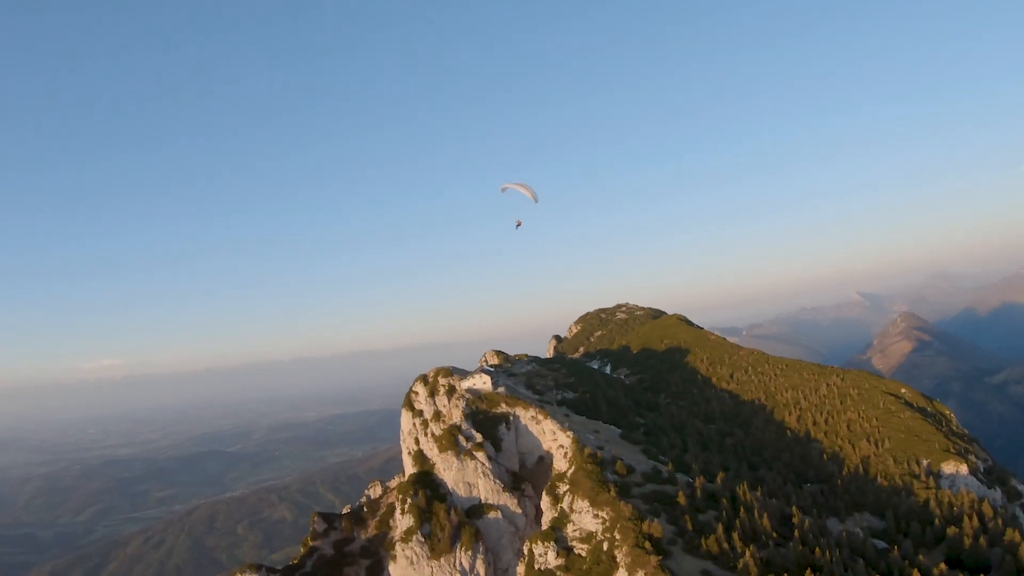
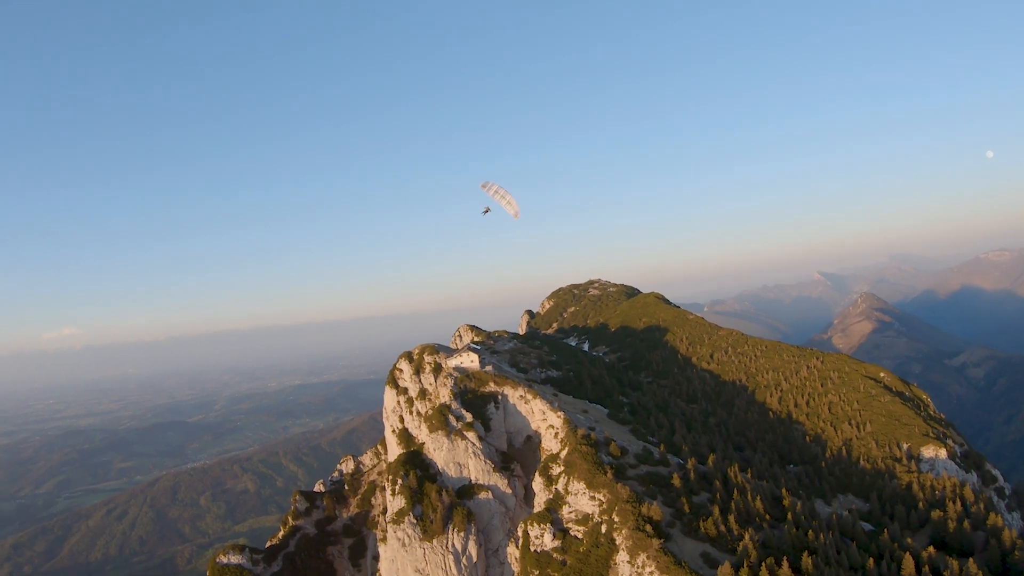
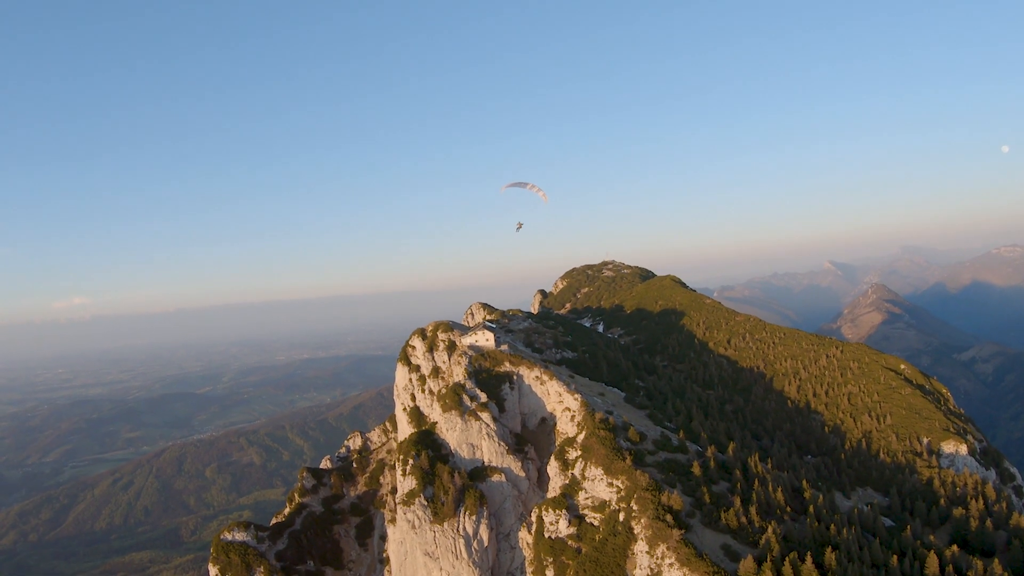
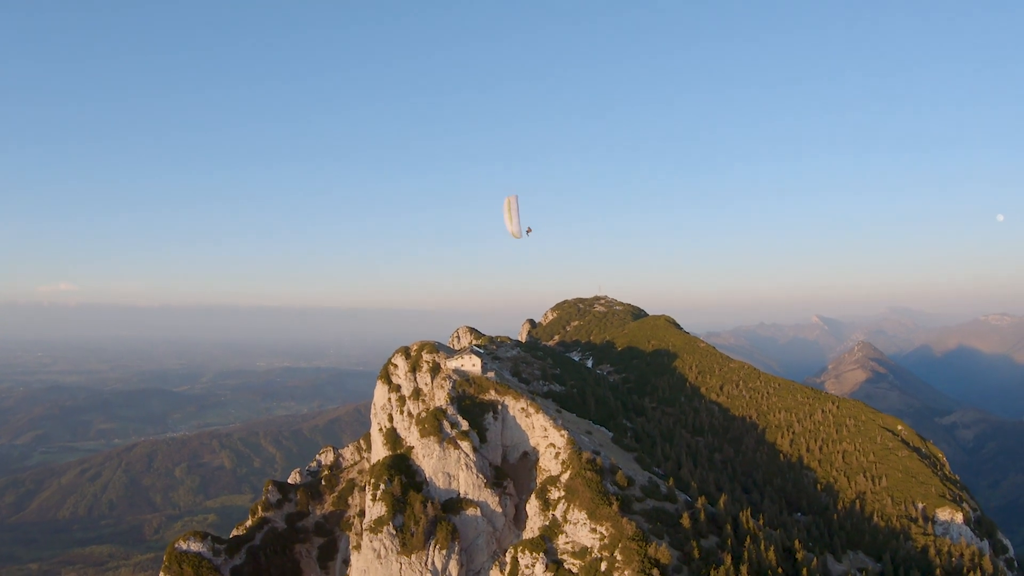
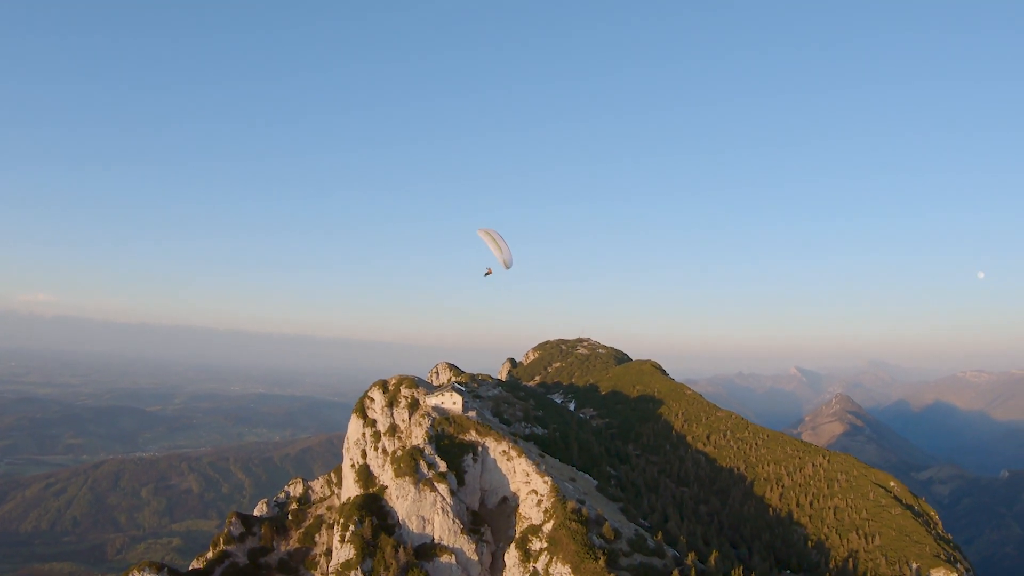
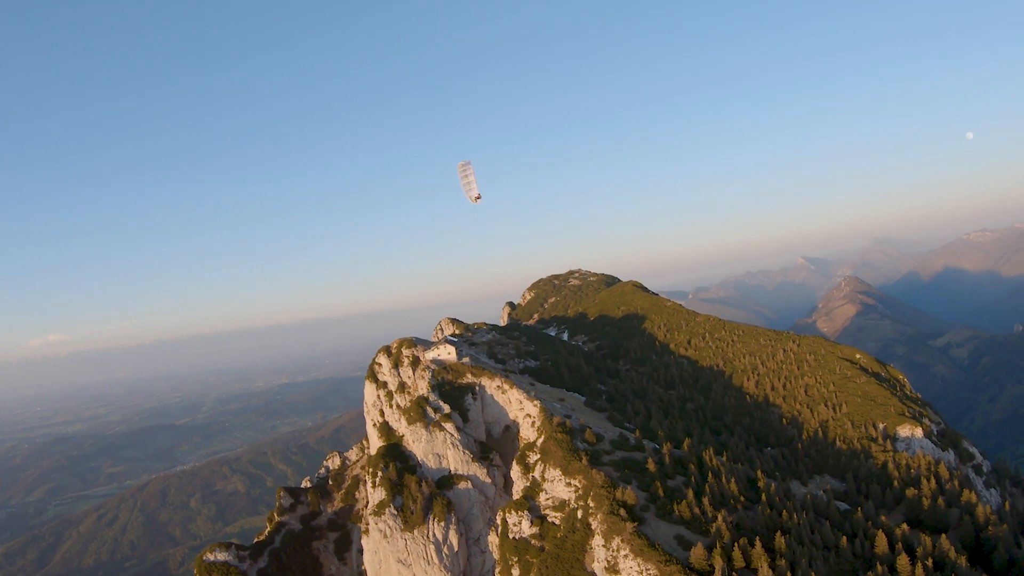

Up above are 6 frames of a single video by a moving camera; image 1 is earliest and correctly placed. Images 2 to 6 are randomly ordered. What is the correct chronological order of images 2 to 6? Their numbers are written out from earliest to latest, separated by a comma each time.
6, 2, 3, 4, 5
